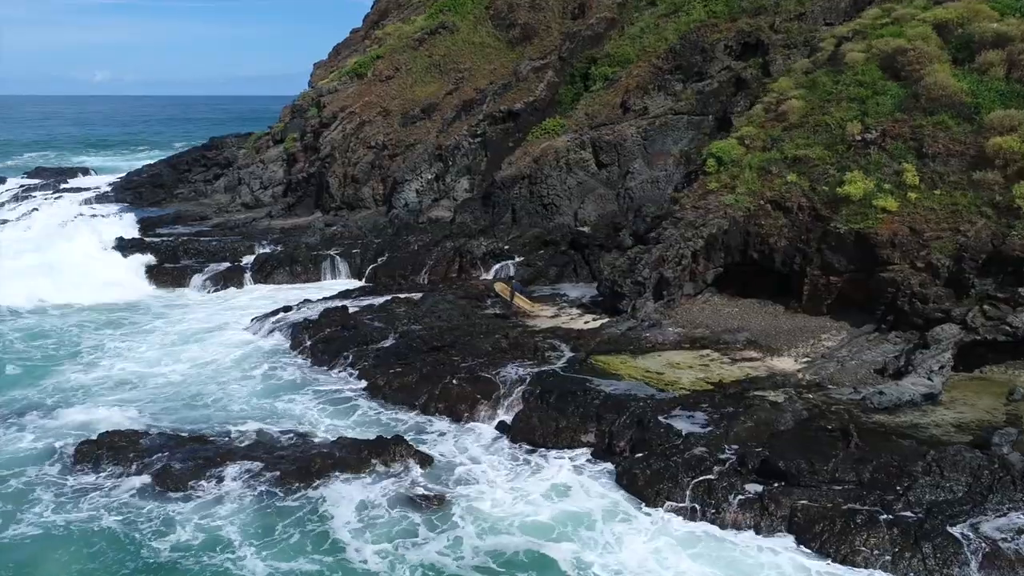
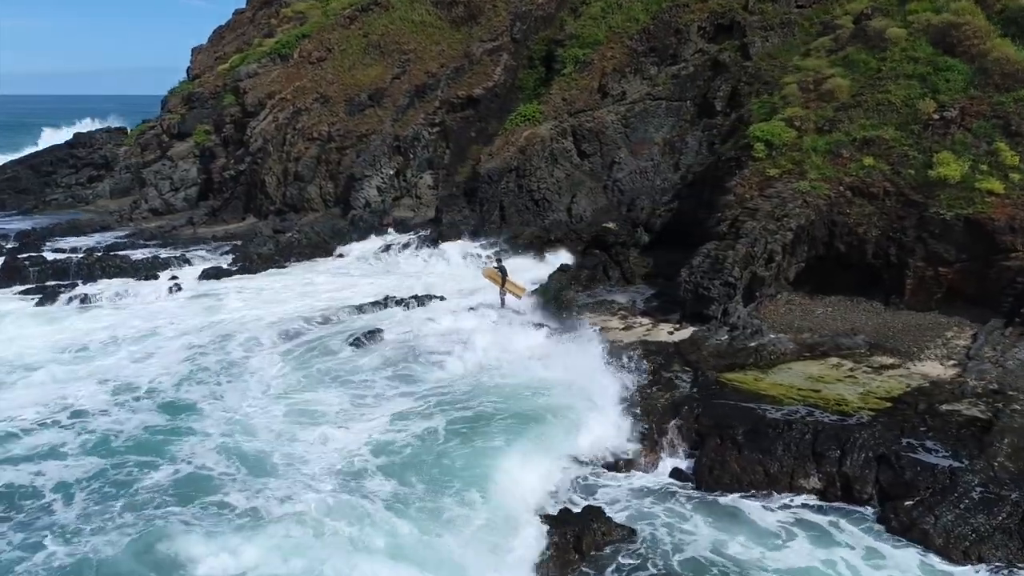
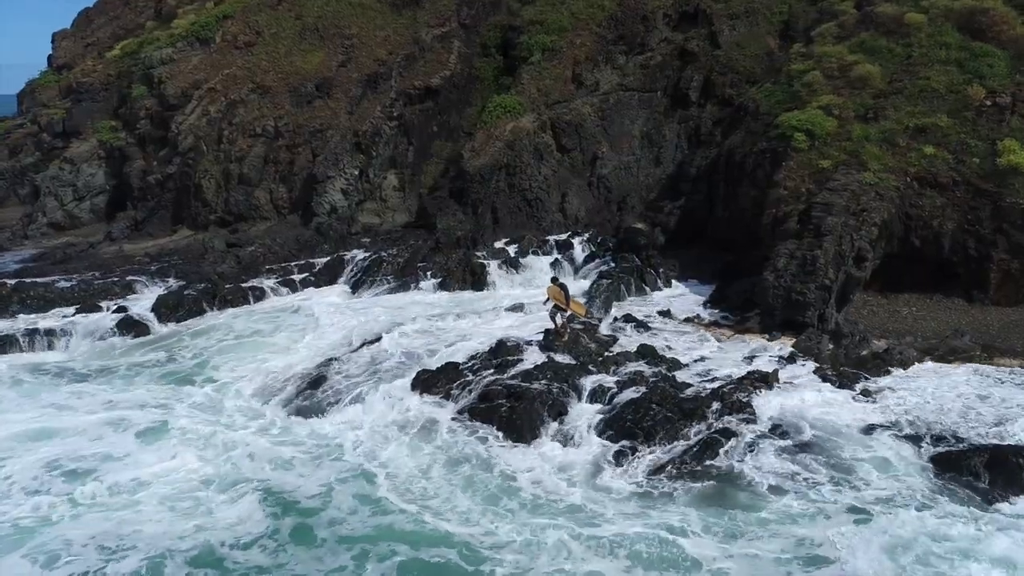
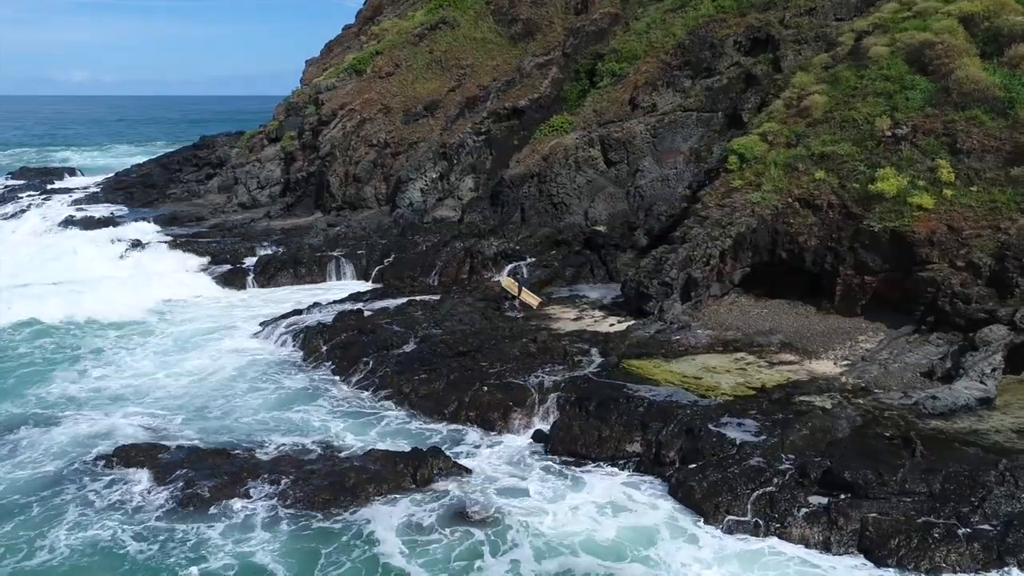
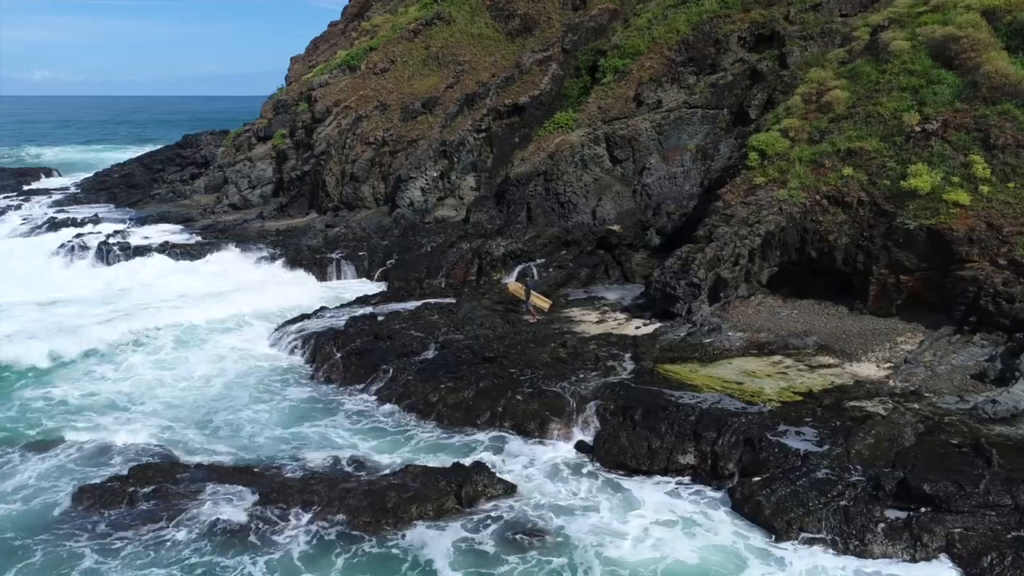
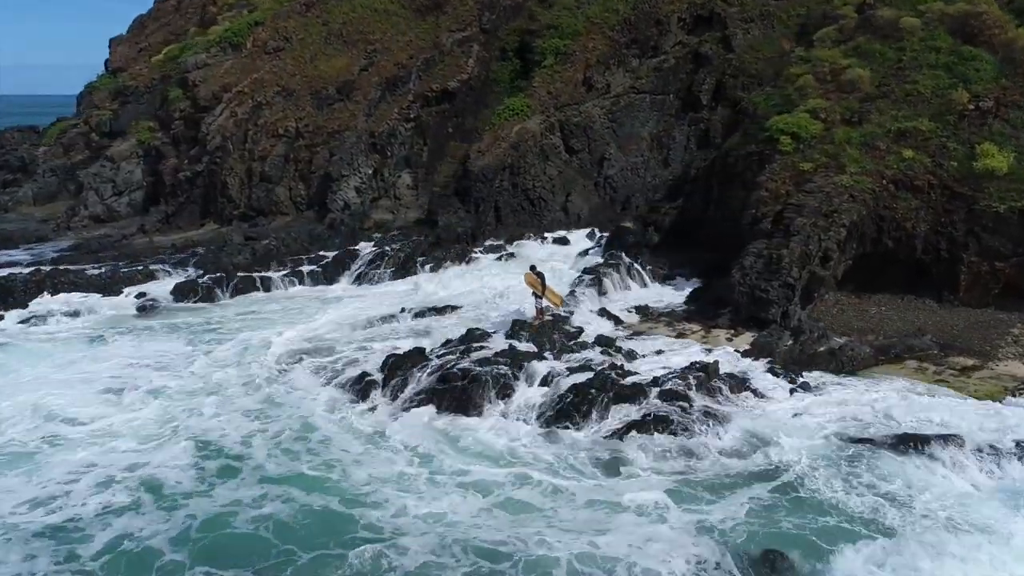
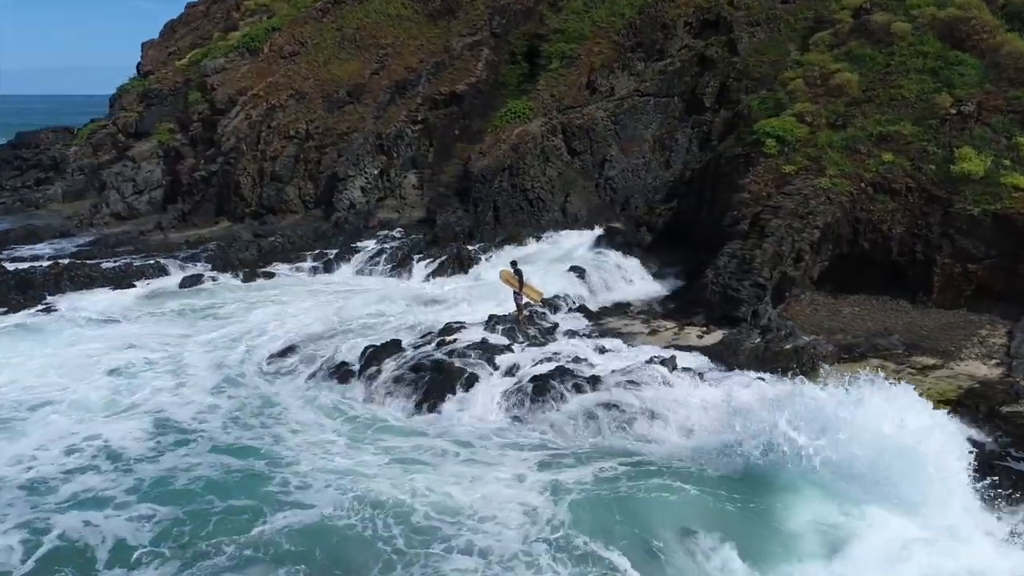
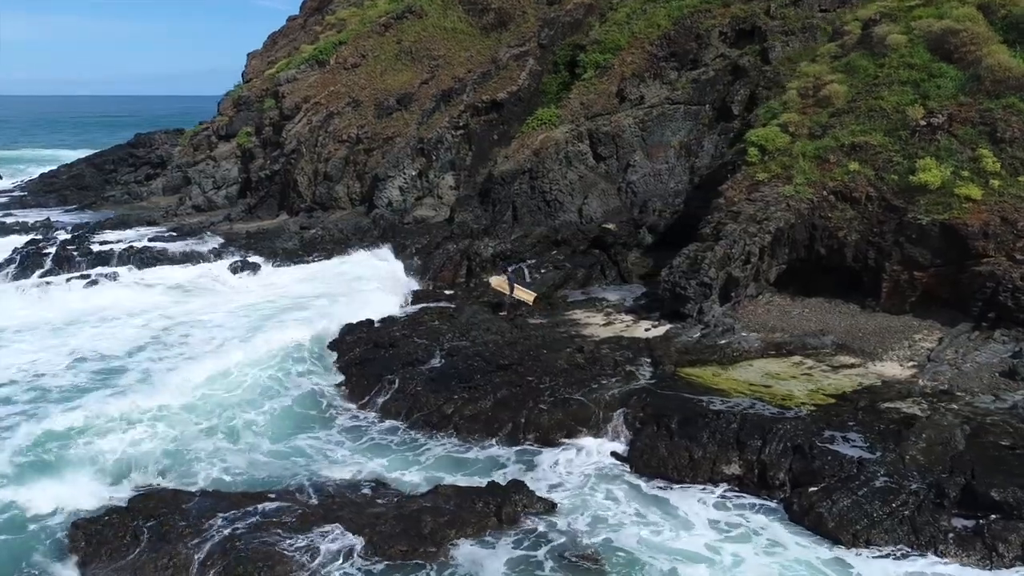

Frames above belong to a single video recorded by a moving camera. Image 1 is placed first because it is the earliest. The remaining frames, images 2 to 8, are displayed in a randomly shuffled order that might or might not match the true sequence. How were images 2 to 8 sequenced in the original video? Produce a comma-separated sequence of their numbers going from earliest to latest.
4, 5, 8, 2, 7, 6, 3
